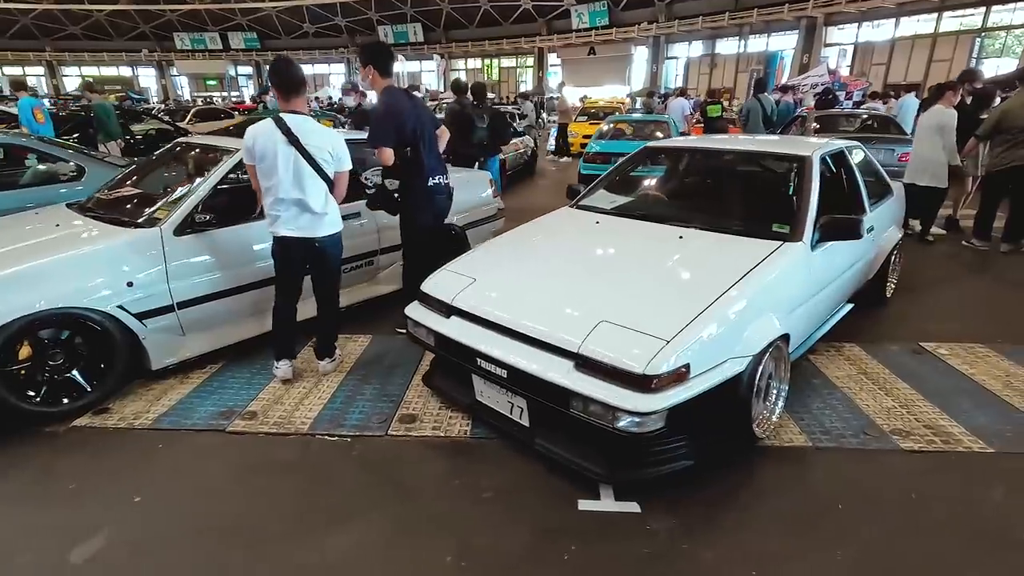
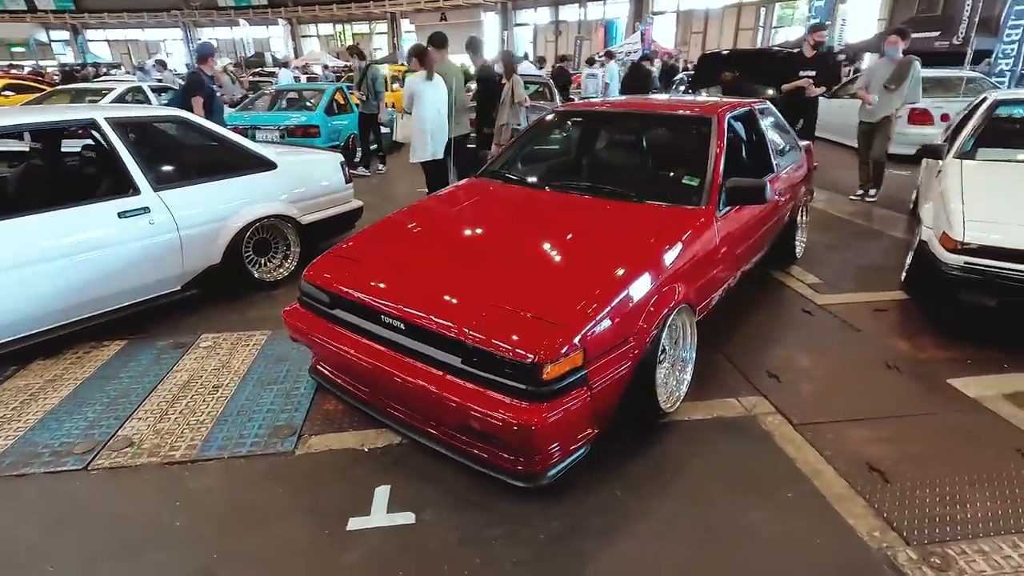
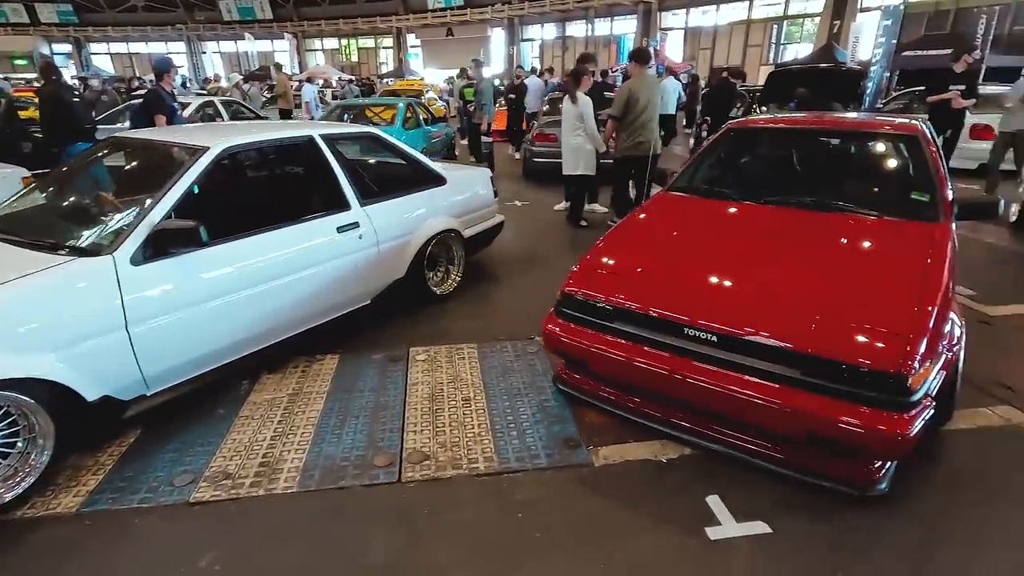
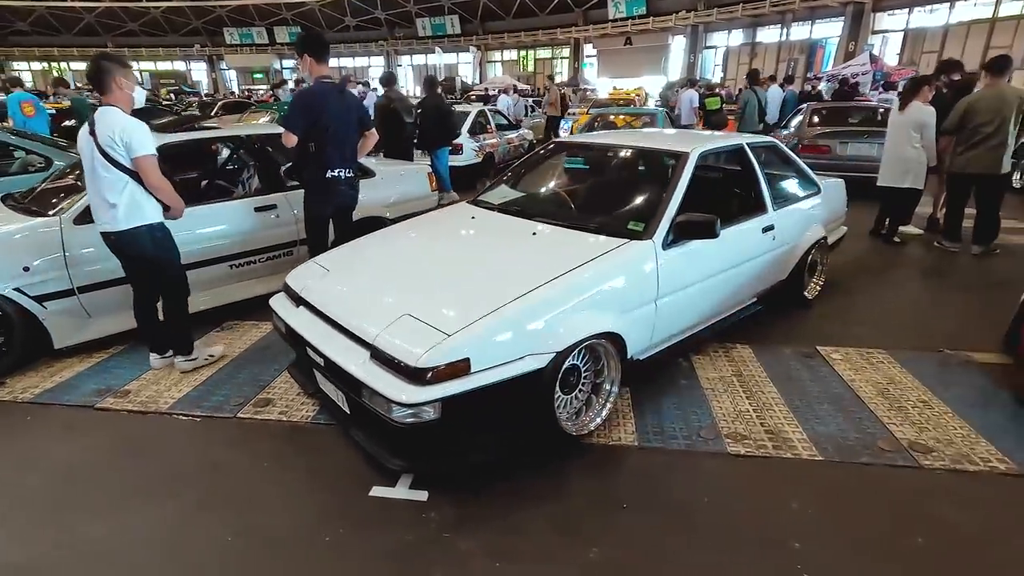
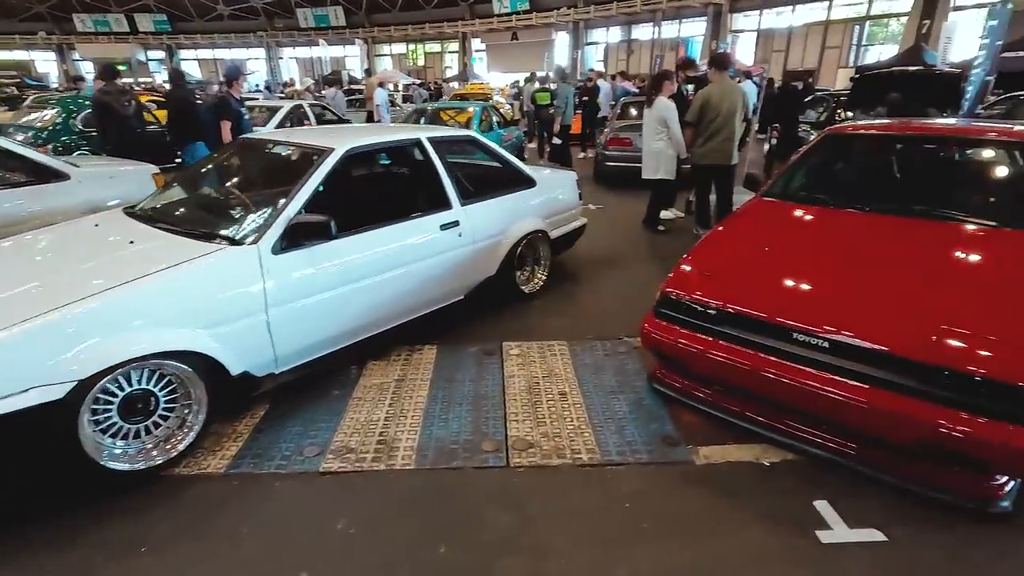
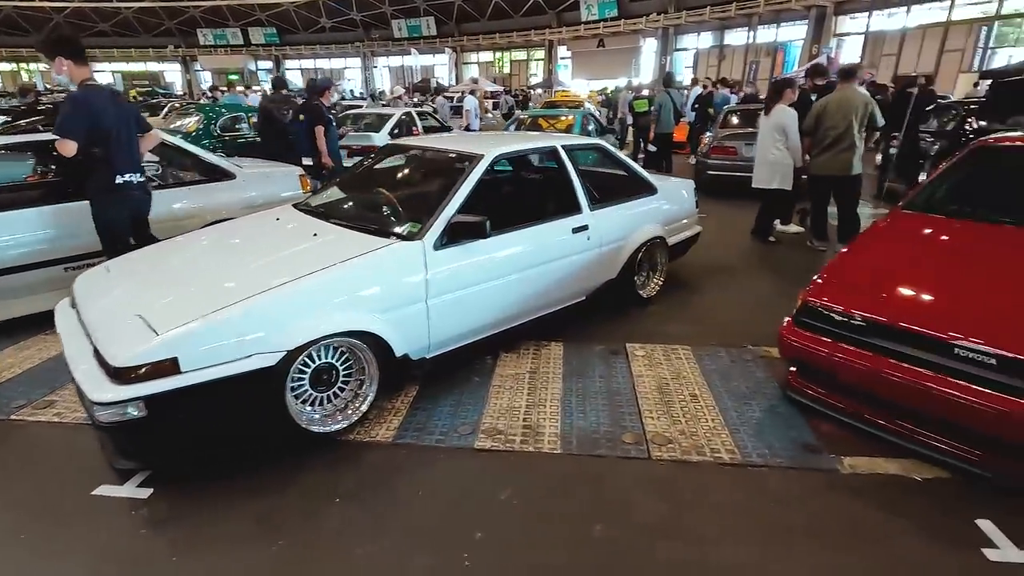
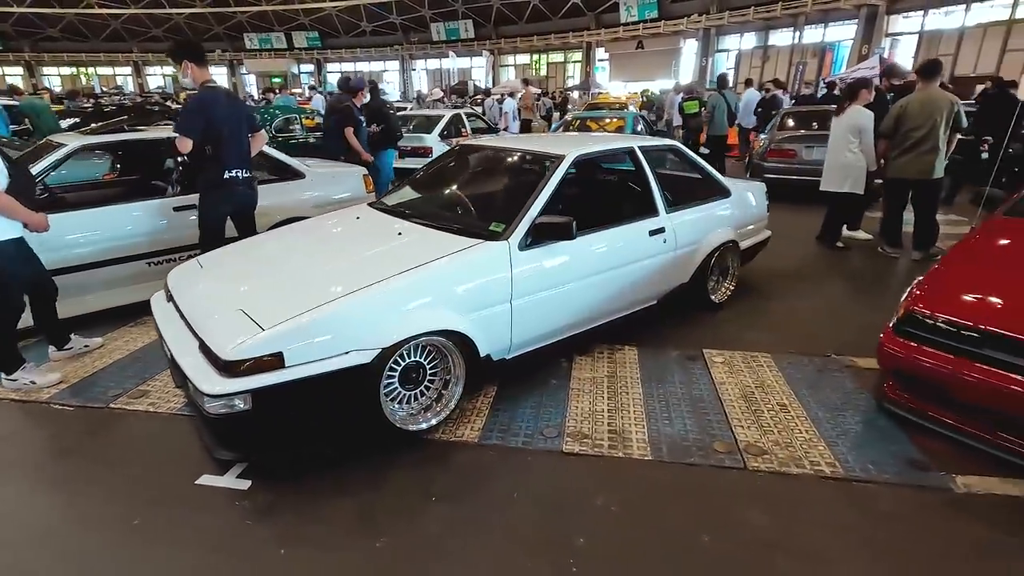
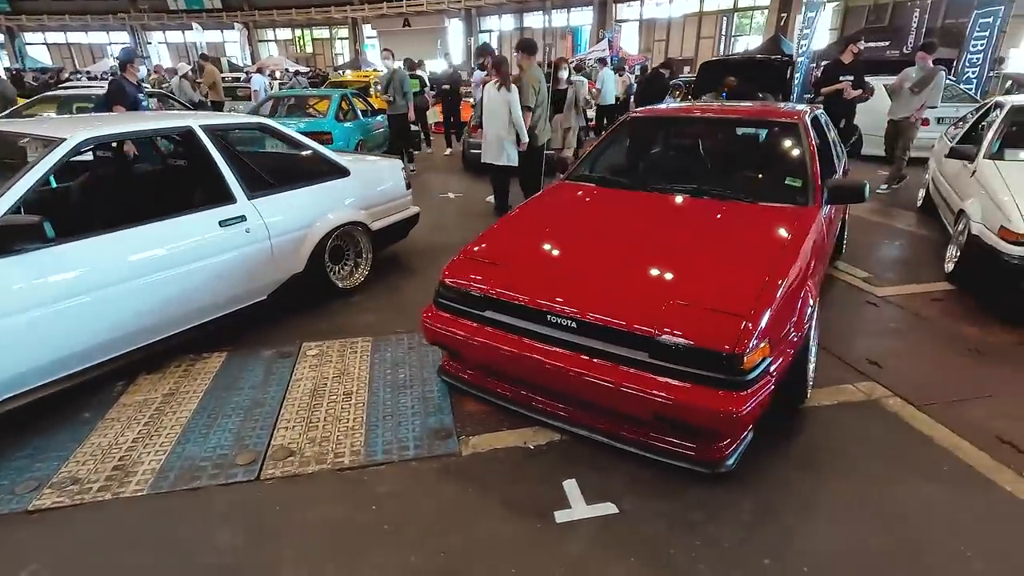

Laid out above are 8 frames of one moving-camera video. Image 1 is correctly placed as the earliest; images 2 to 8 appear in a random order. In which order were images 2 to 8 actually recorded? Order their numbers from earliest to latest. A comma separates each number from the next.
4, 7, 6, 5, 3, 8, 2
